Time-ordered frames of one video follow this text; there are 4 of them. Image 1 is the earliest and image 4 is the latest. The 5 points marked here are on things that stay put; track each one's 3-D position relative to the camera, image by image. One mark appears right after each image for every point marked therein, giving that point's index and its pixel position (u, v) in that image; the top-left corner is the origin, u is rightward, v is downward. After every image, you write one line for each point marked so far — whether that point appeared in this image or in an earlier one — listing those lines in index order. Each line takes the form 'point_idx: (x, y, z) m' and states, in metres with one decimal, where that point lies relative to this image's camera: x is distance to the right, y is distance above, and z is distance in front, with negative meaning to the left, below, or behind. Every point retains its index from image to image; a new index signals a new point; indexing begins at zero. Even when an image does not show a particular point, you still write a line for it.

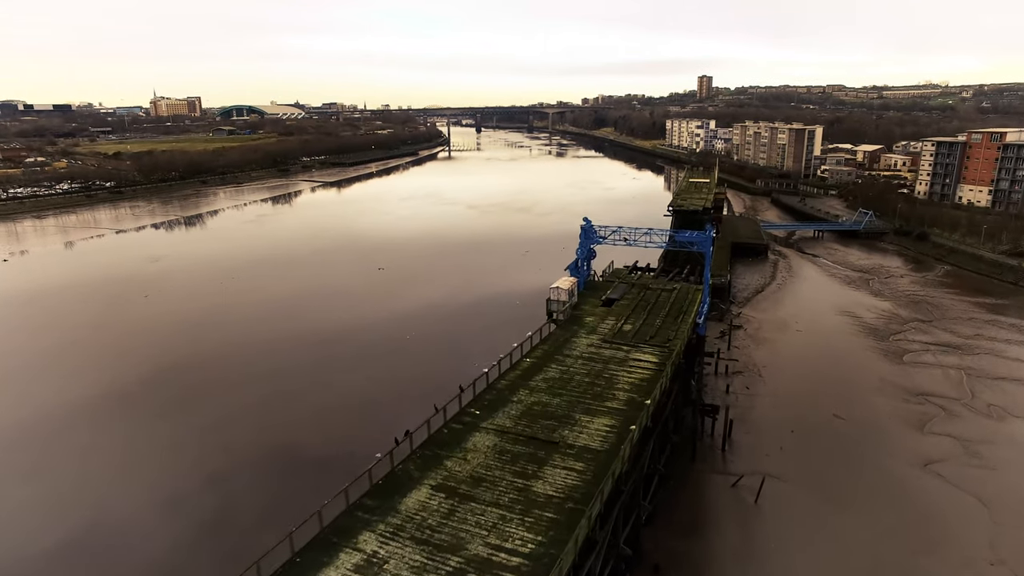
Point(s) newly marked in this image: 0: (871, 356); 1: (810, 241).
0: (+5.5, -1.0, +8.8) m
1: (+8.6, +1.4, +16.7) m
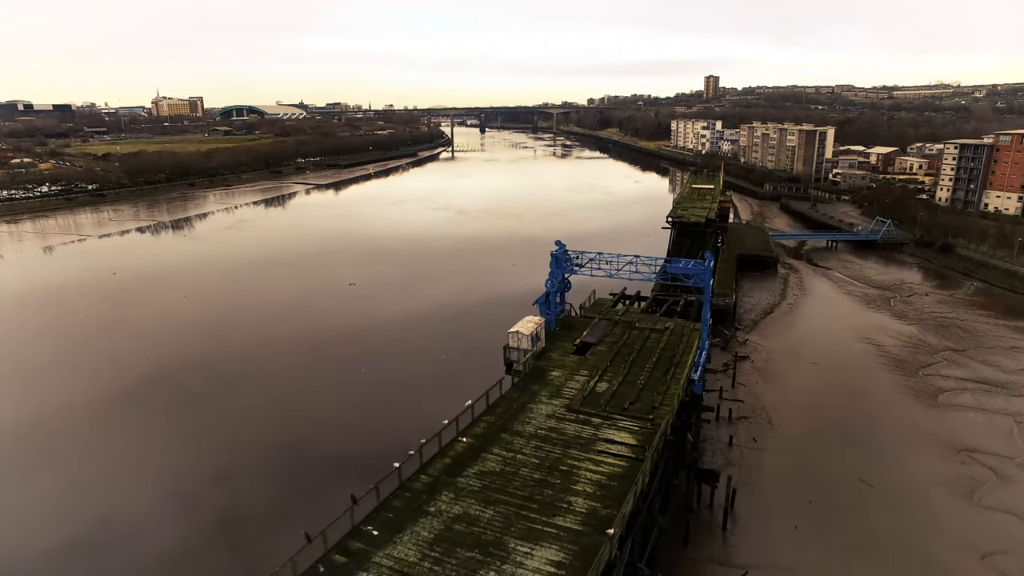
0: (+5.1, -1.4, +7.6) m
1: (+8.3, +1.0, +15.4) m
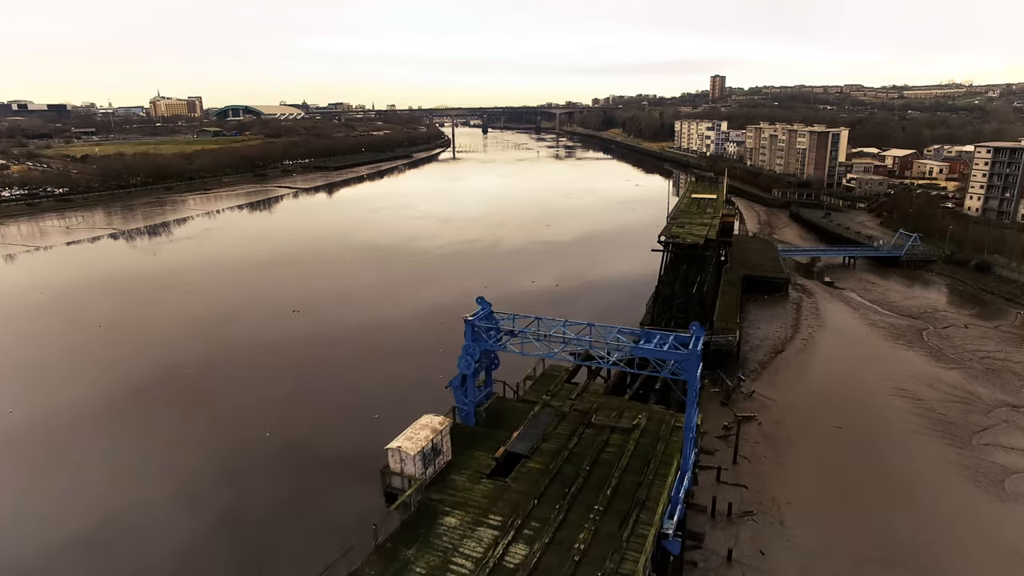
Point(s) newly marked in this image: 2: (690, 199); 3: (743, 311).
0: (+4.5, -2.0, +5.8) m
1: (+7.7, +0.5, +13.6) m
2: (+4.0, +2.0, +13.0) m
3: (+4.3, -0.4, +10.6) m
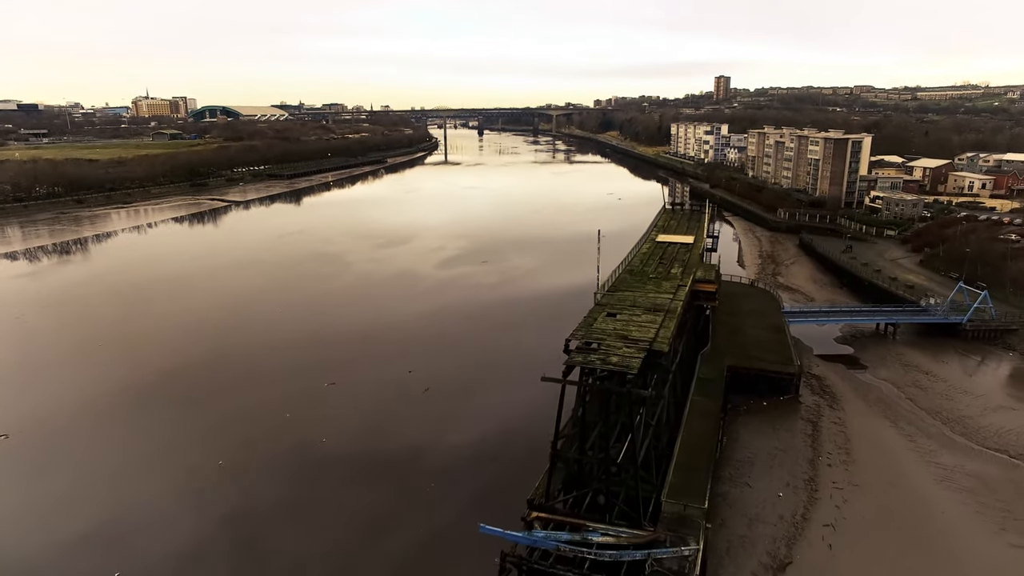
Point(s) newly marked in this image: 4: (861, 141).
0: (+2.5, -3.2, +1.7) m
1: (+5.9, -0.9, +9.5) m
2: (+2.2, +0.7, +8.8) m
3: (+2.4, -1.7, +6.4) m
4: (+11.4, +4.8, +18.9) m
